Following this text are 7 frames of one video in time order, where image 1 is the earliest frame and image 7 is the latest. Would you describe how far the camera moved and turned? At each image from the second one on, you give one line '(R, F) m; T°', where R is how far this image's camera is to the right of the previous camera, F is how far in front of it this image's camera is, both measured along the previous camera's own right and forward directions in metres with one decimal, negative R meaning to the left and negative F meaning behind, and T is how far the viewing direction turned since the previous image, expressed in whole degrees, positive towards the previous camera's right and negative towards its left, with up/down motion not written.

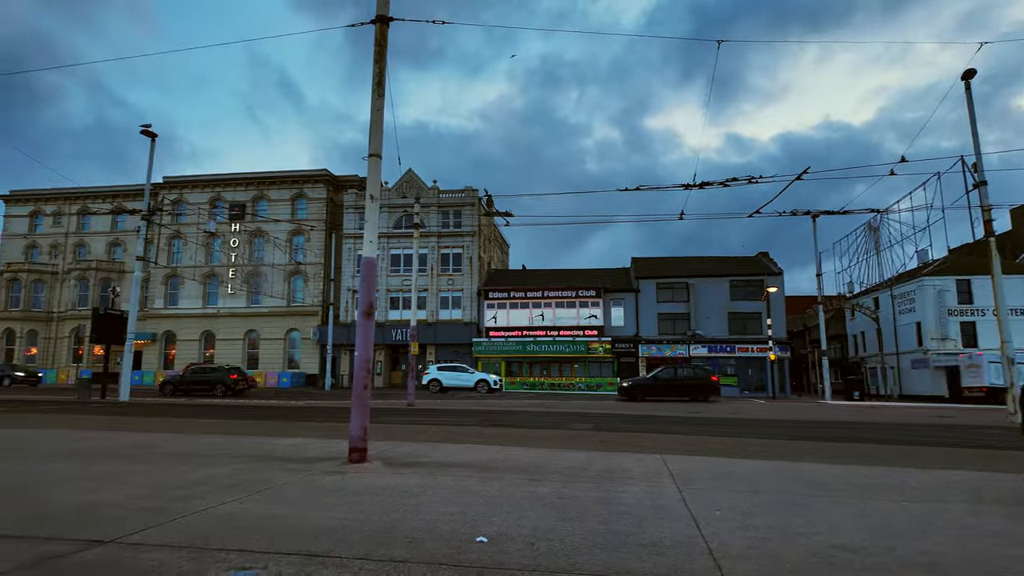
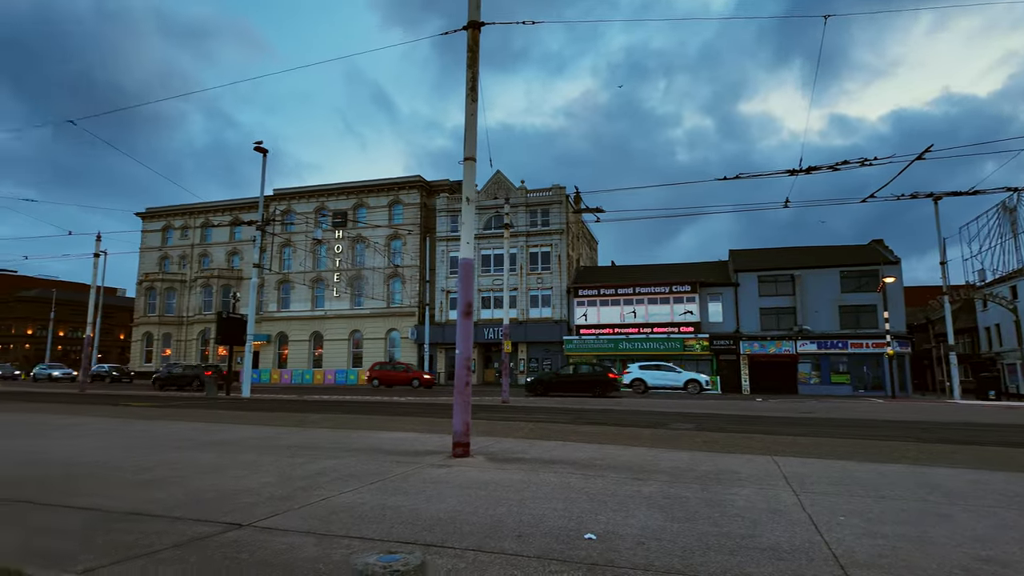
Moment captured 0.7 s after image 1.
(-0.1, 0.0) m; -9°
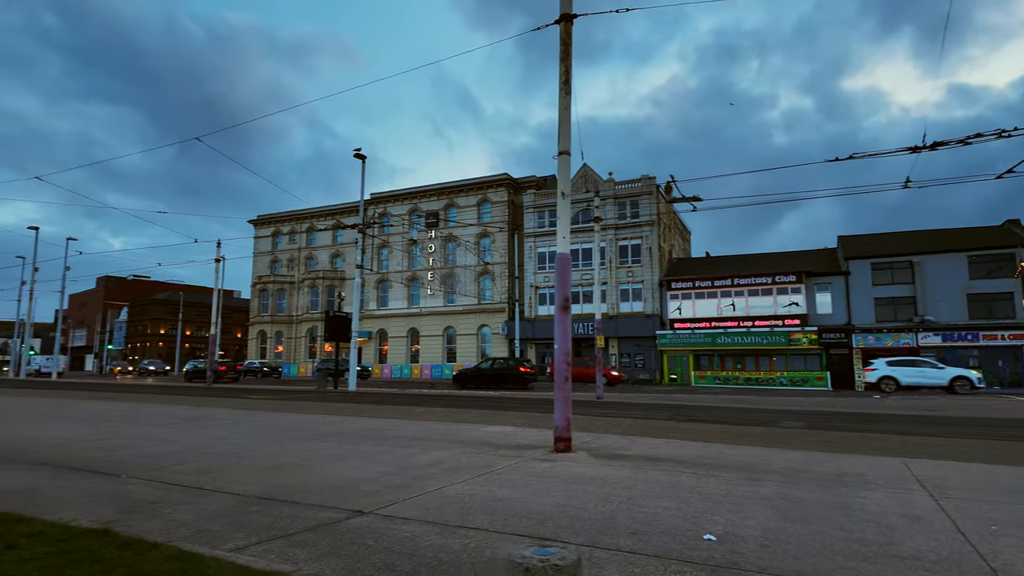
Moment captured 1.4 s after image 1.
(-0.2, 0.0) m; -8°
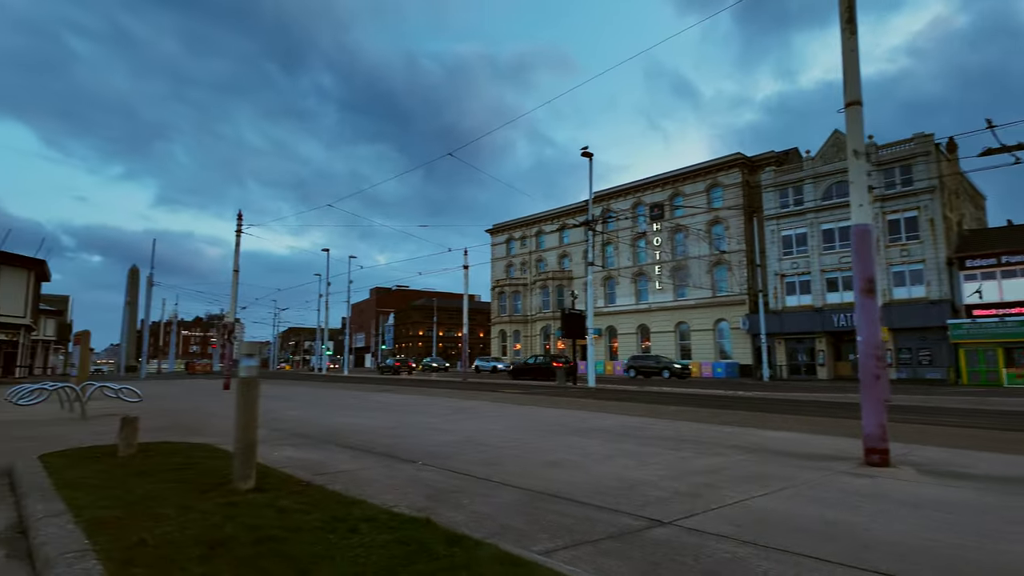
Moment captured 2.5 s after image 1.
(-0.6, +0.4) m; -21°
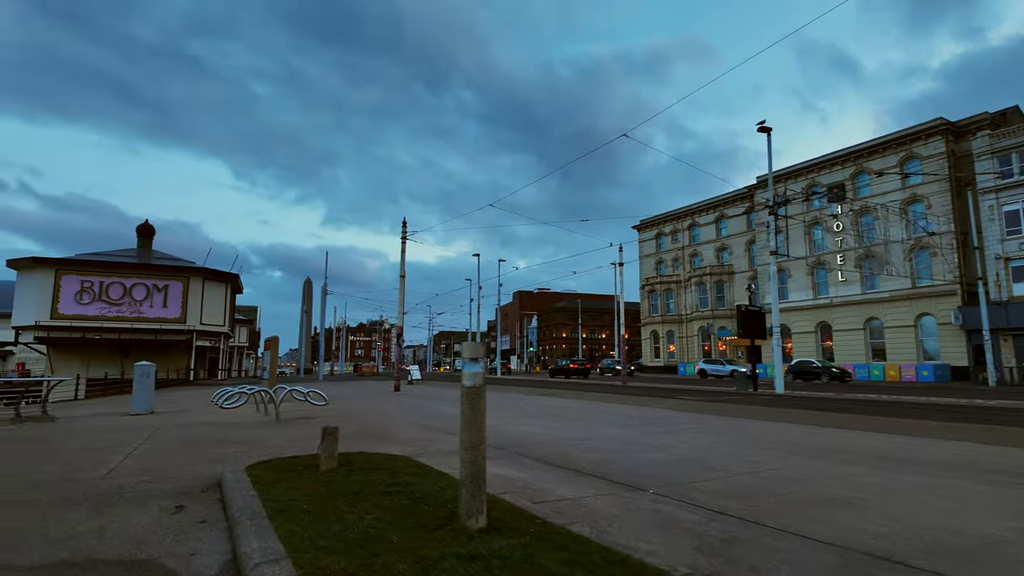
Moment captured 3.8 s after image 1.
(-1.1, +1.2) m; -13°
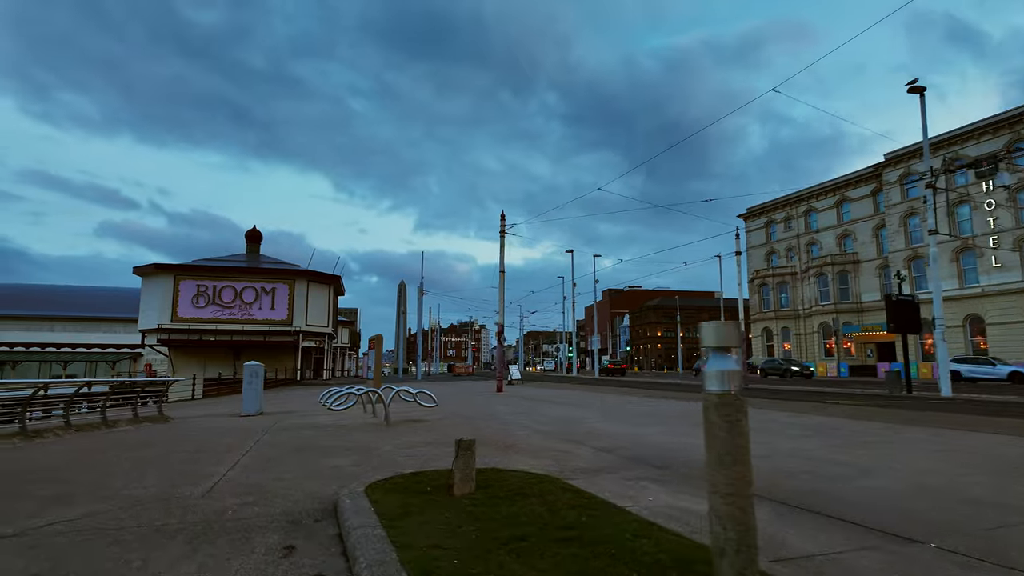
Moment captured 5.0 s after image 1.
(-0.8, +1.5) m; -8°
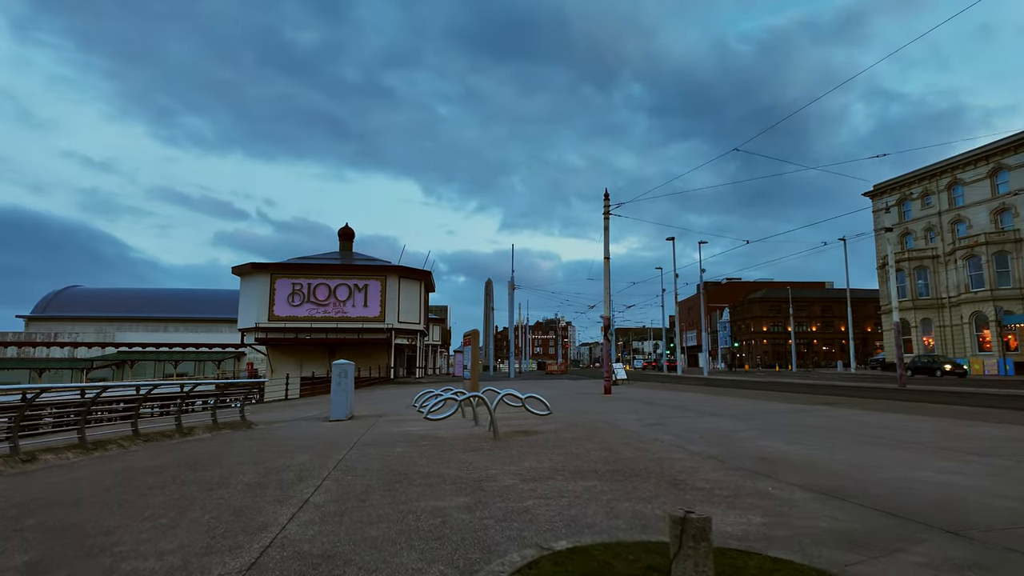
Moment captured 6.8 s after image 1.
(-0.8, +2.5) m; -8°
